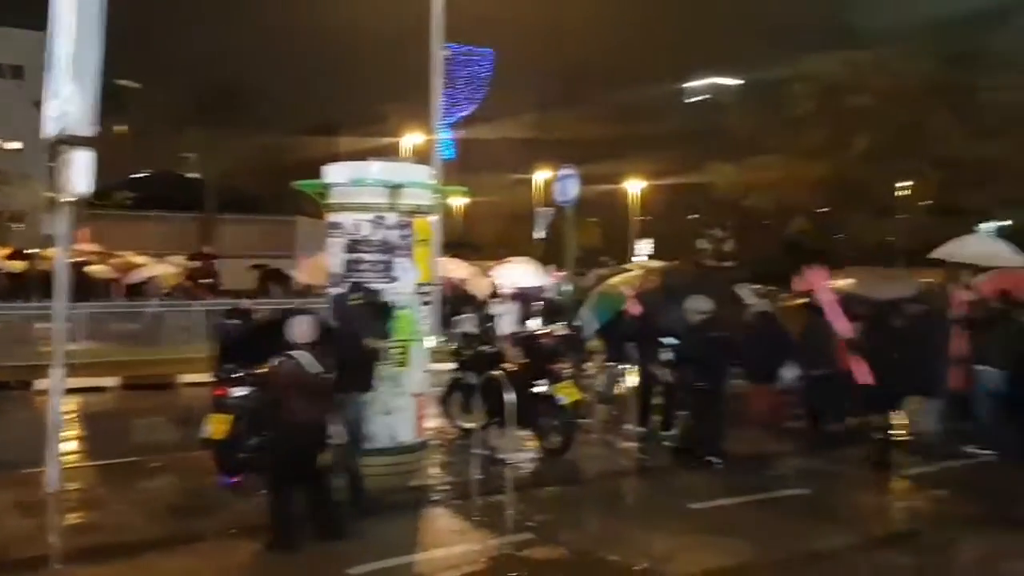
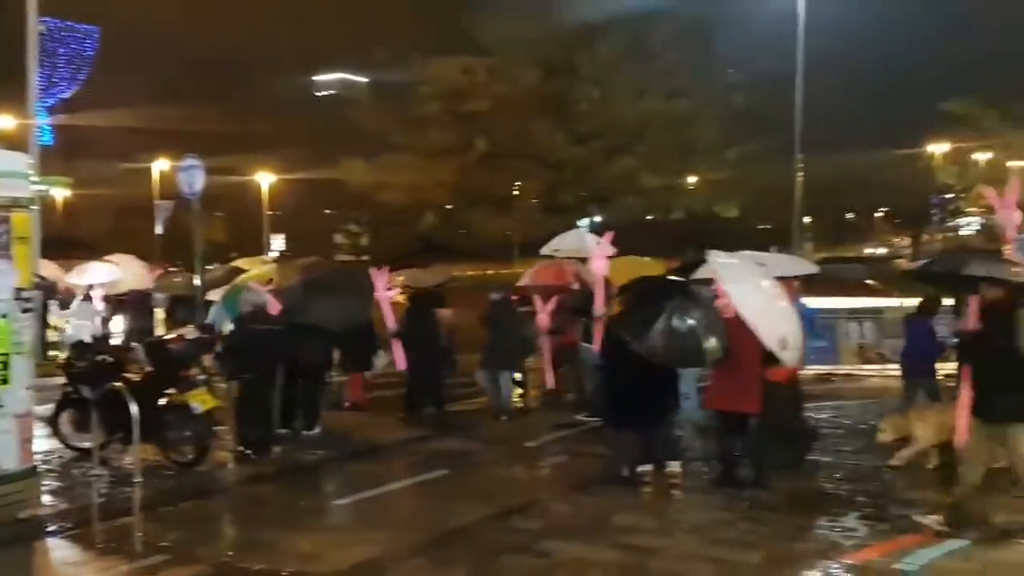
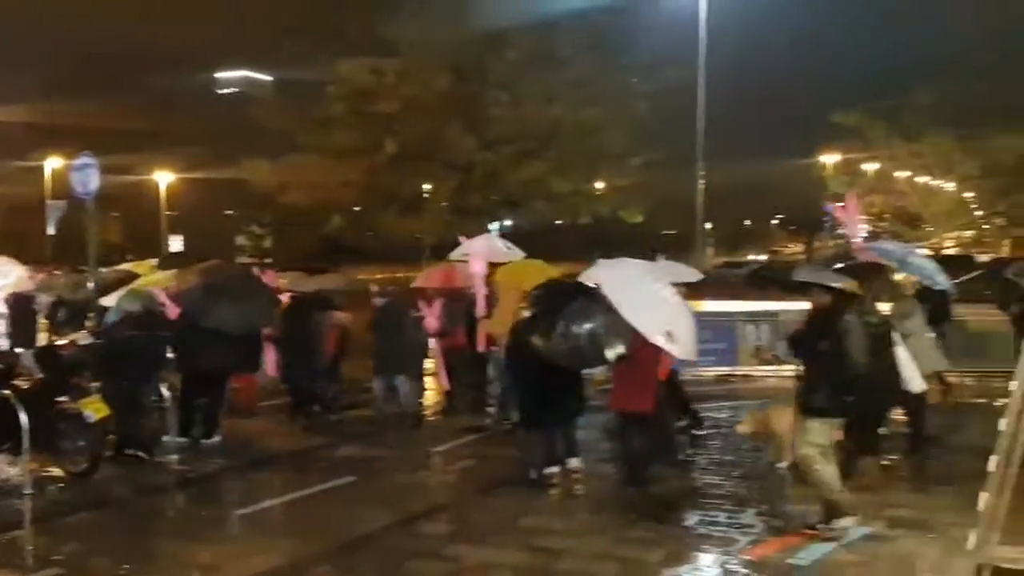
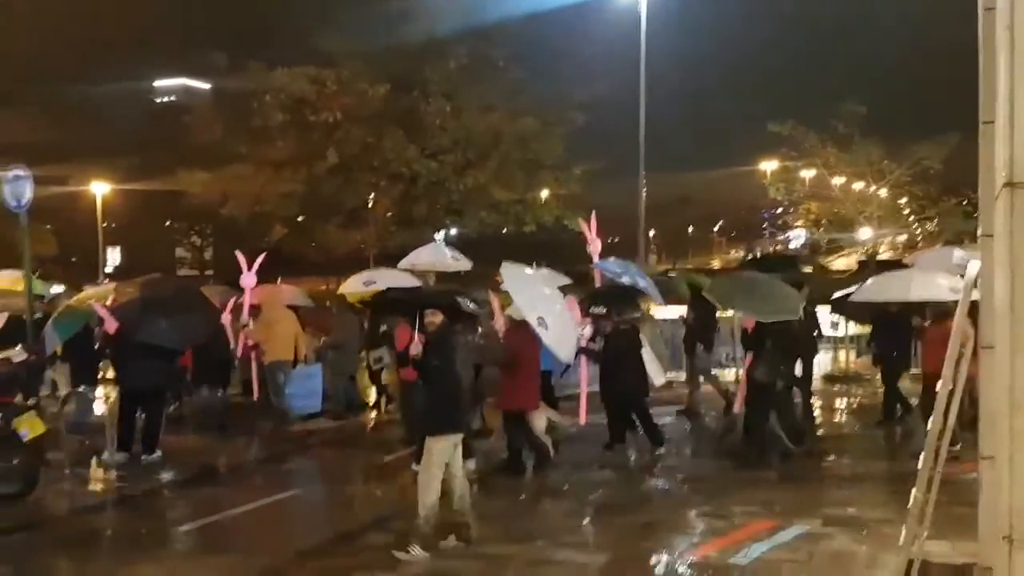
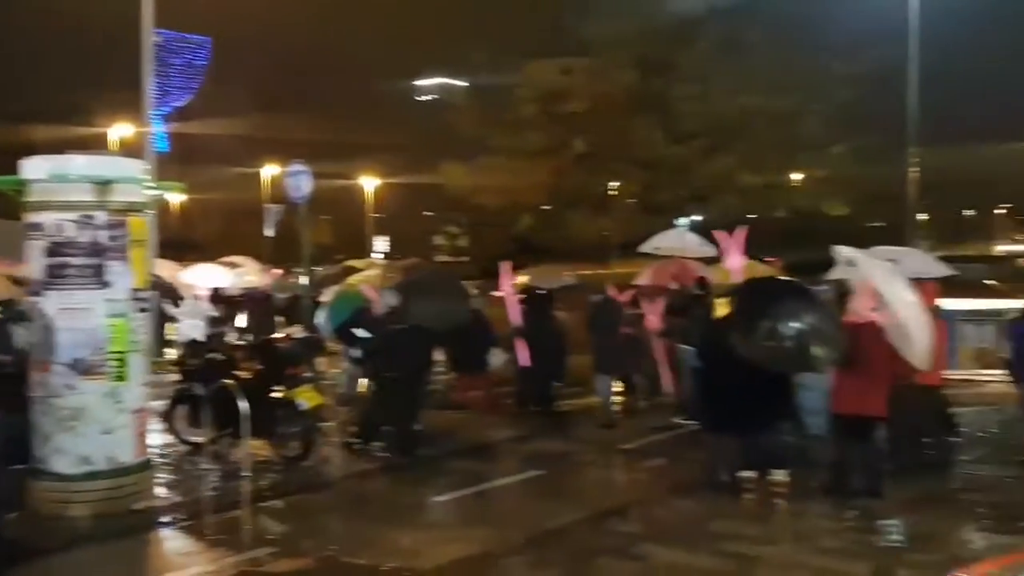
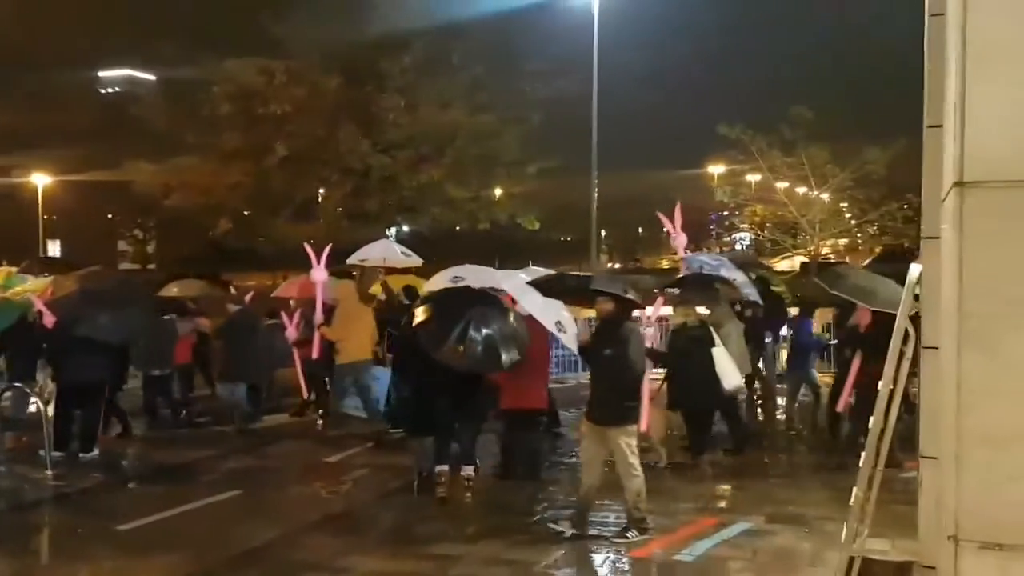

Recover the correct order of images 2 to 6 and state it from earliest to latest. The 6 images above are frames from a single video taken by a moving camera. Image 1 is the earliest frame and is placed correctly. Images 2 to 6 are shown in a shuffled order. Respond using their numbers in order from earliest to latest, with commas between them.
5, 2, 3, 6, 4
